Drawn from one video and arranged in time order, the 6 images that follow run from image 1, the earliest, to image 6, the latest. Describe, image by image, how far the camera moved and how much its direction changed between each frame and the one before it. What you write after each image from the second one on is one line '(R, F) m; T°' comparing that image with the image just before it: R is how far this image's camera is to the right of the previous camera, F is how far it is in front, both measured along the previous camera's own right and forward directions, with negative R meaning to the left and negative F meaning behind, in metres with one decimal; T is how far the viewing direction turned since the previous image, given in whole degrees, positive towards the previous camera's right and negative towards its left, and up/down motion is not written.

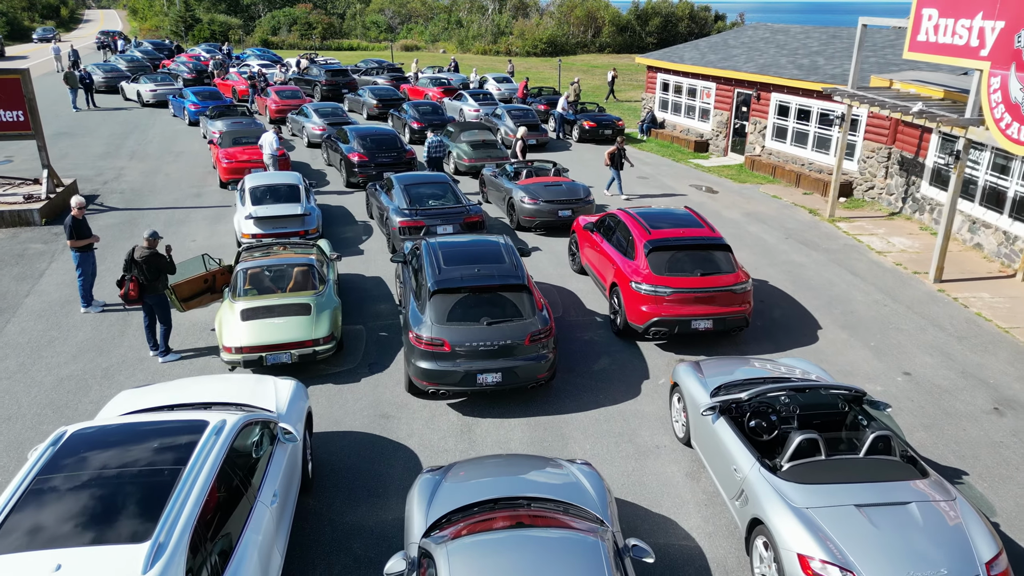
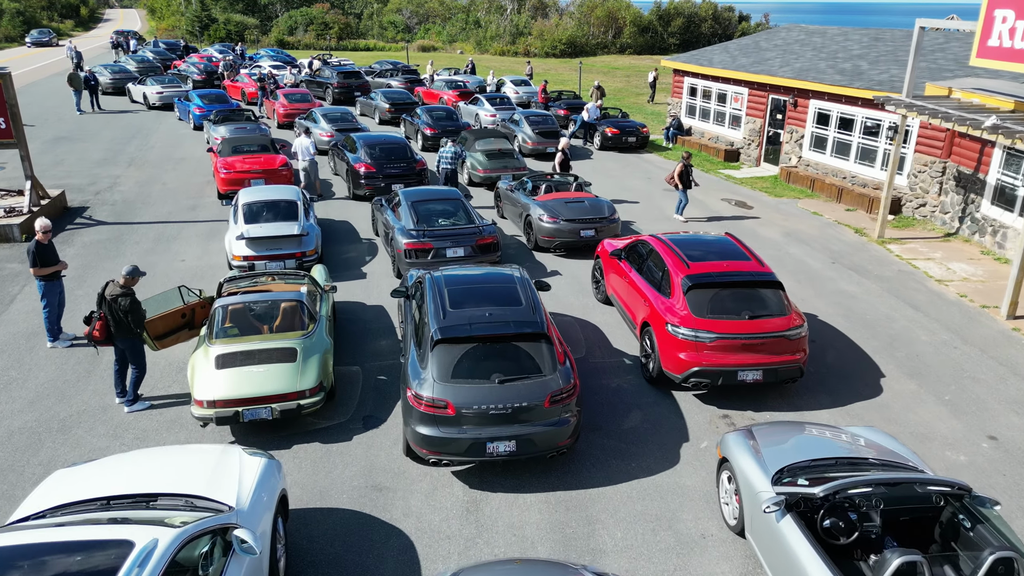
(0.0, +1.3) m; -1°
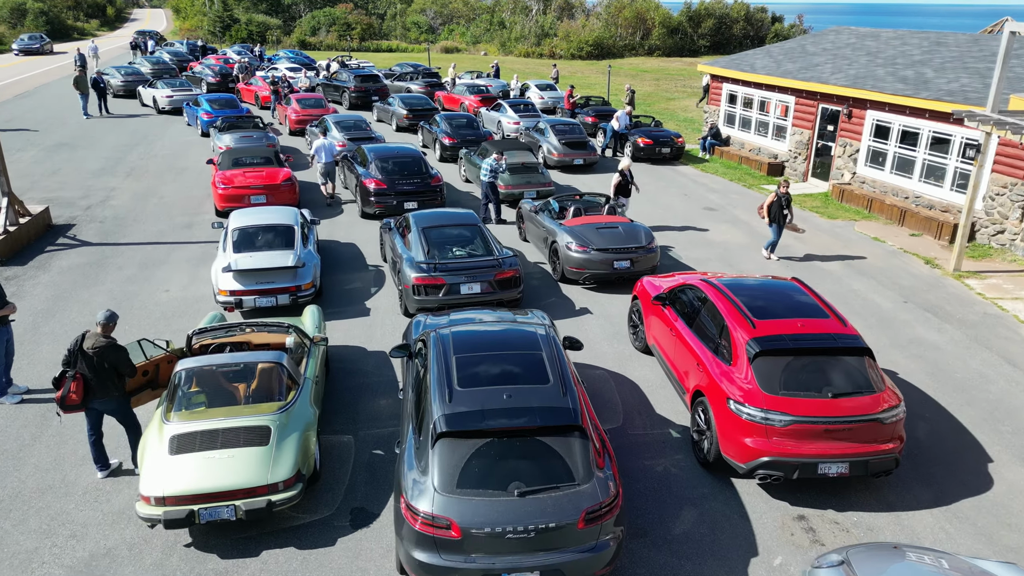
(0.0, +1.6) m; -2°
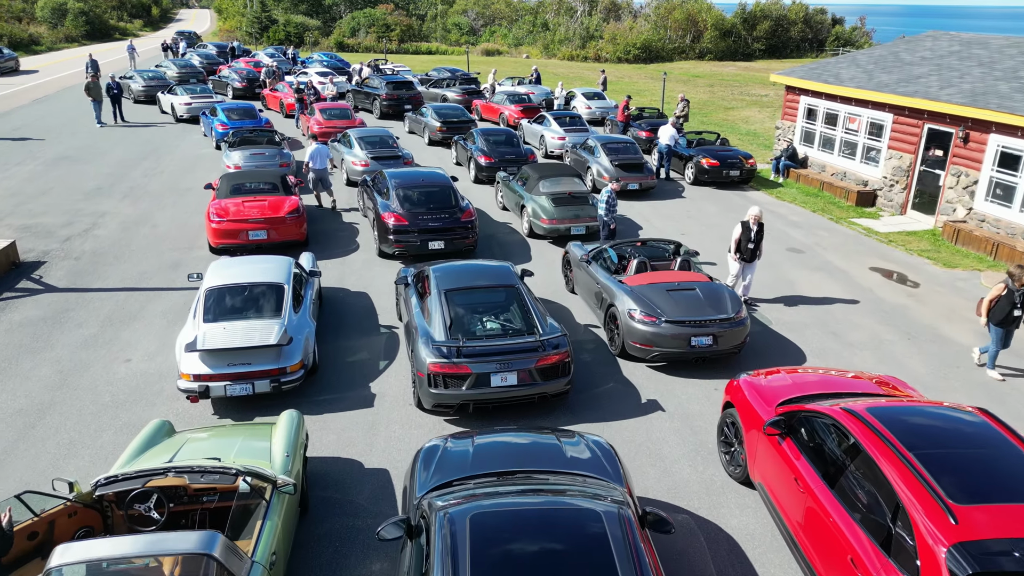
(-0.1, +2.7) m; -3°
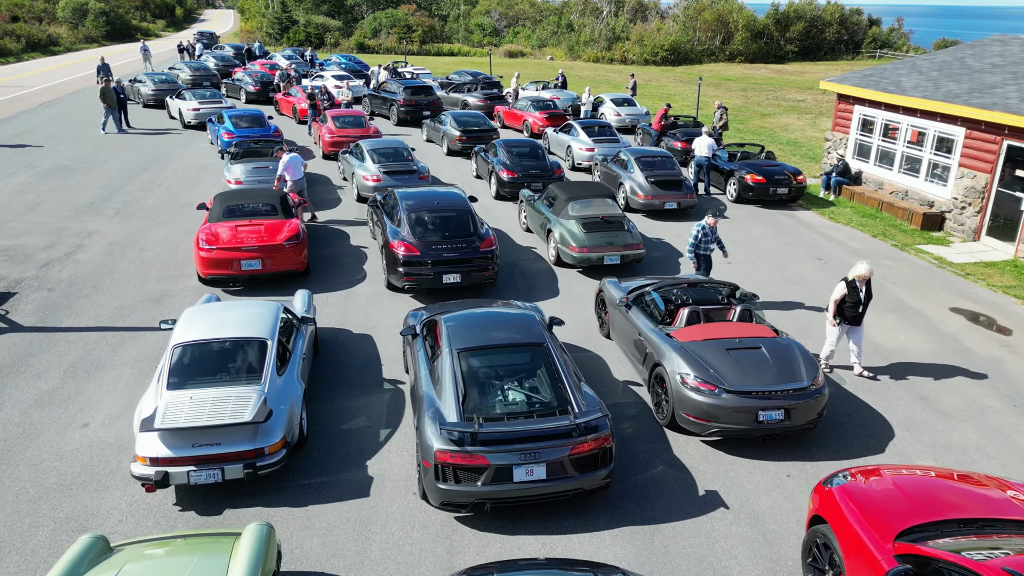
(-0.1, +1.6) m; -2°
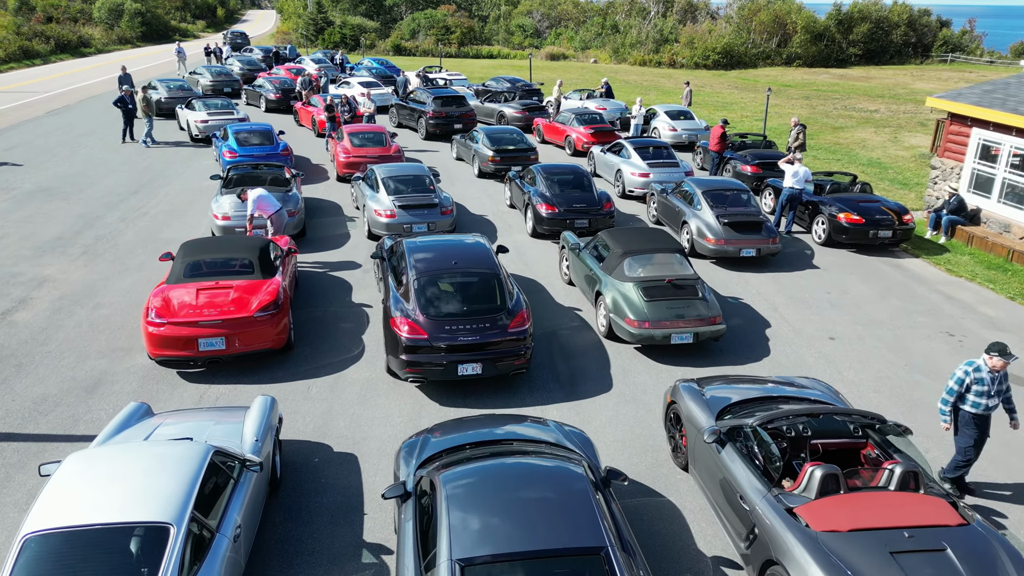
(0.0, +3.0) m; -3°
